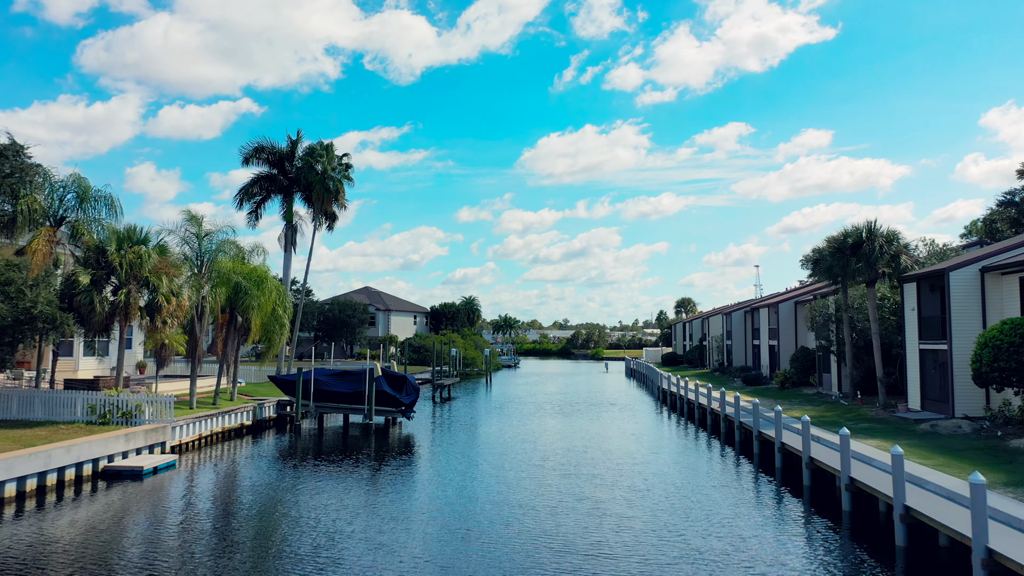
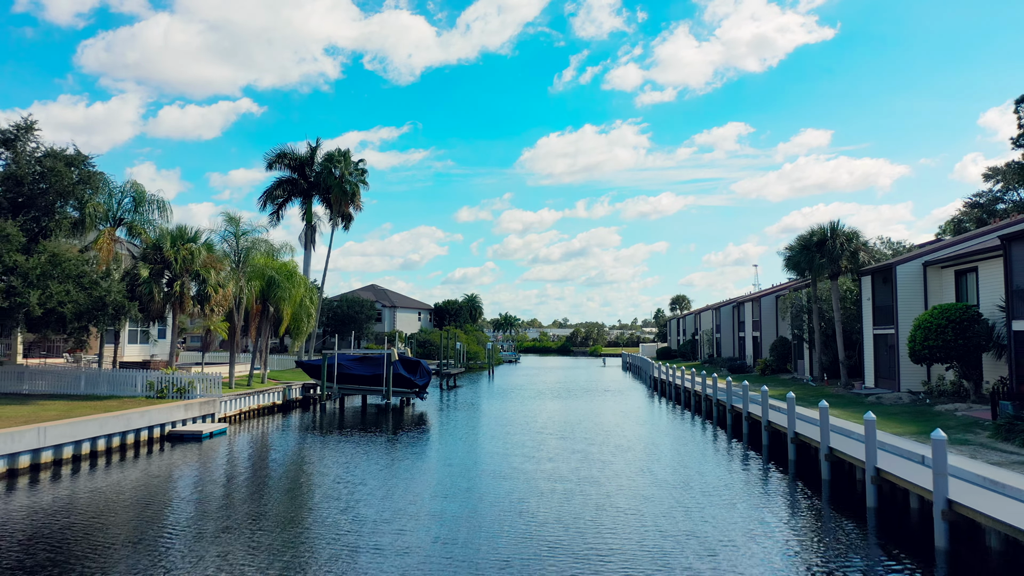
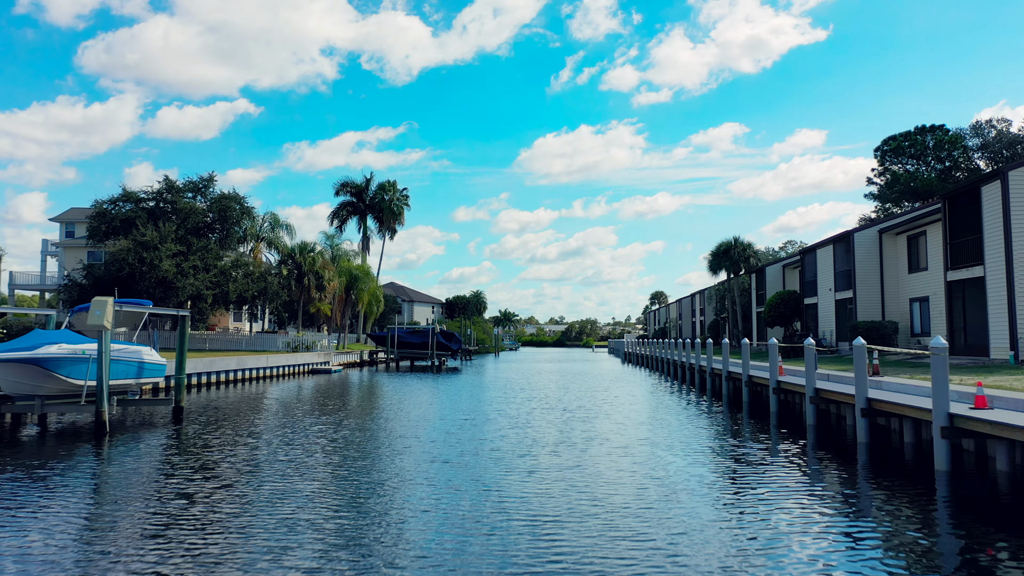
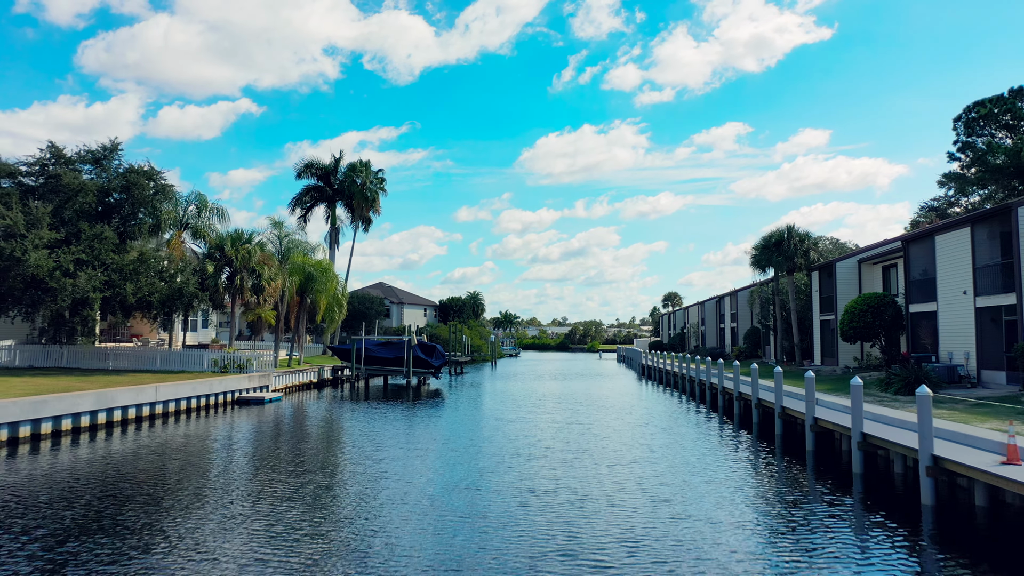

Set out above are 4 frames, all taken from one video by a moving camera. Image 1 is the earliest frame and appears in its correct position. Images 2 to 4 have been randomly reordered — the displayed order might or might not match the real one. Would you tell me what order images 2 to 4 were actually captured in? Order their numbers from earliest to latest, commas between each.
2, 4, 3
